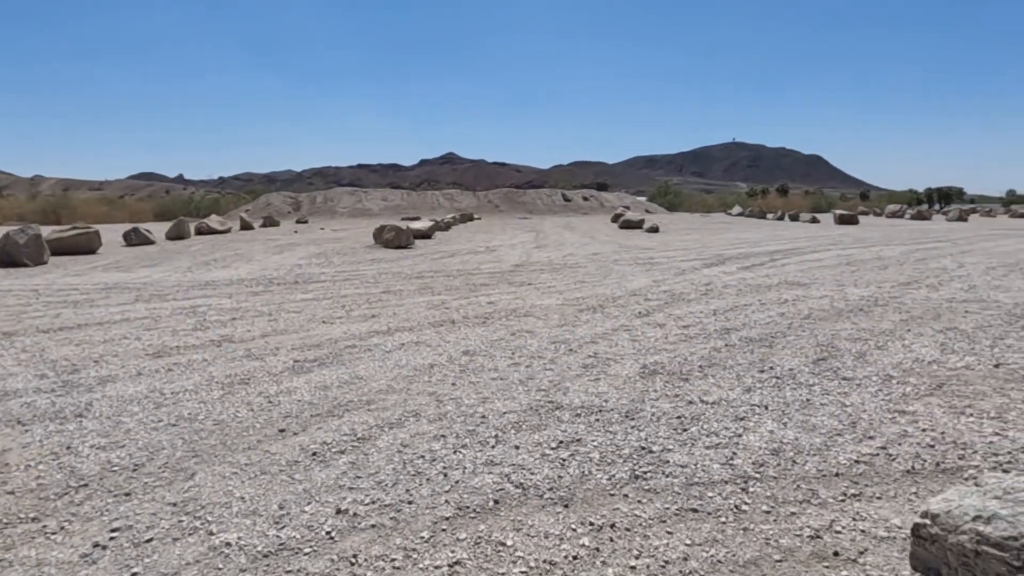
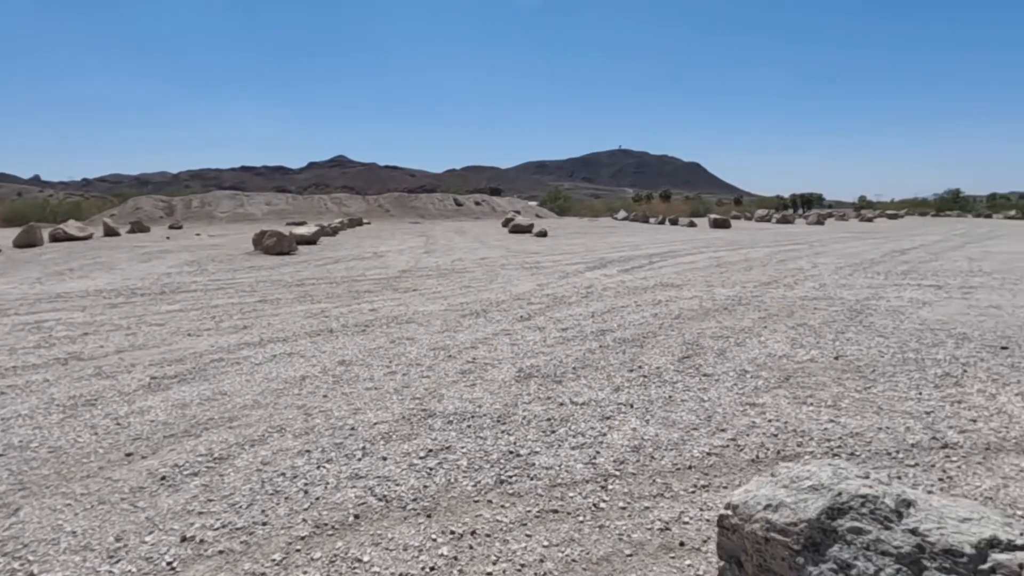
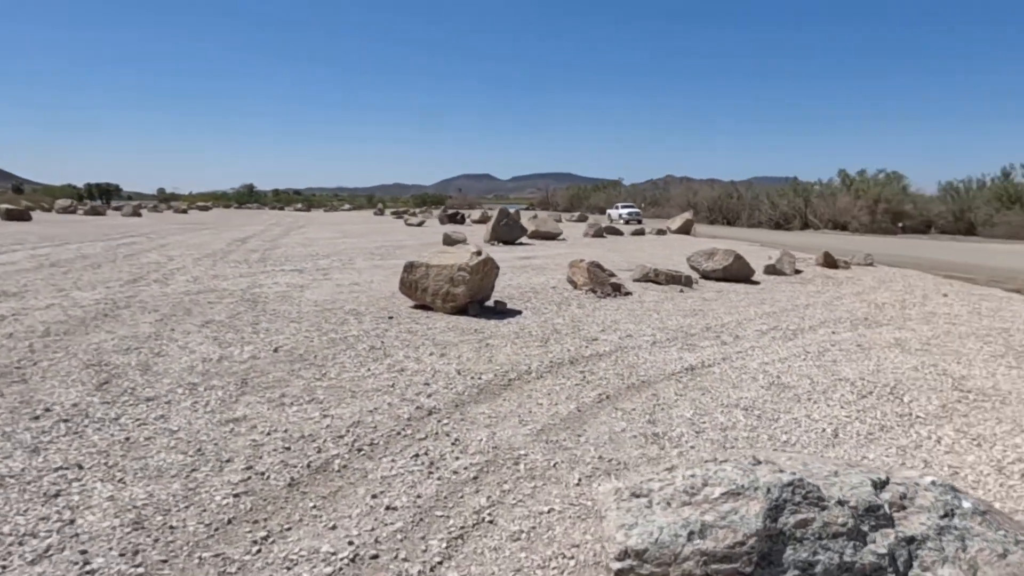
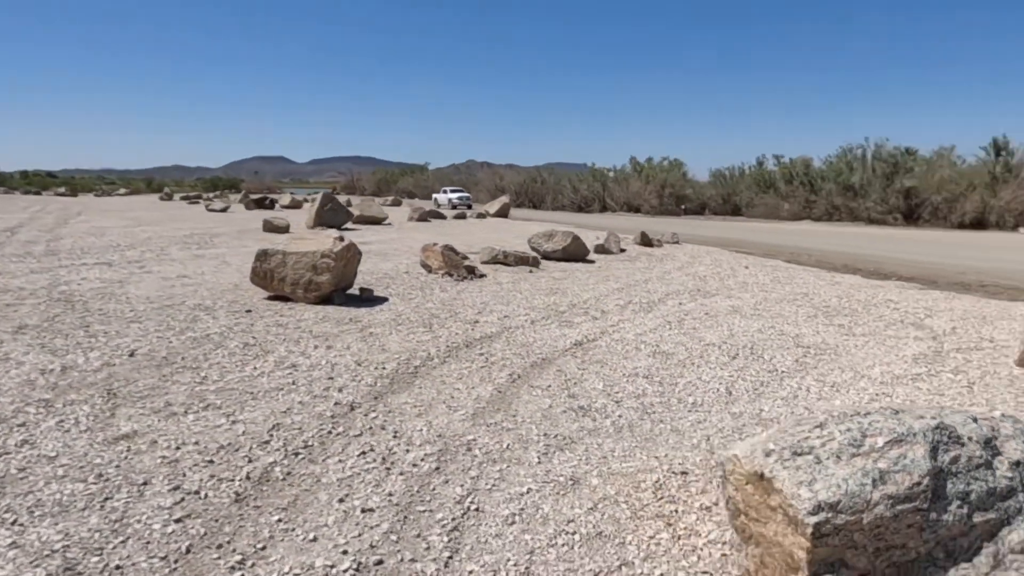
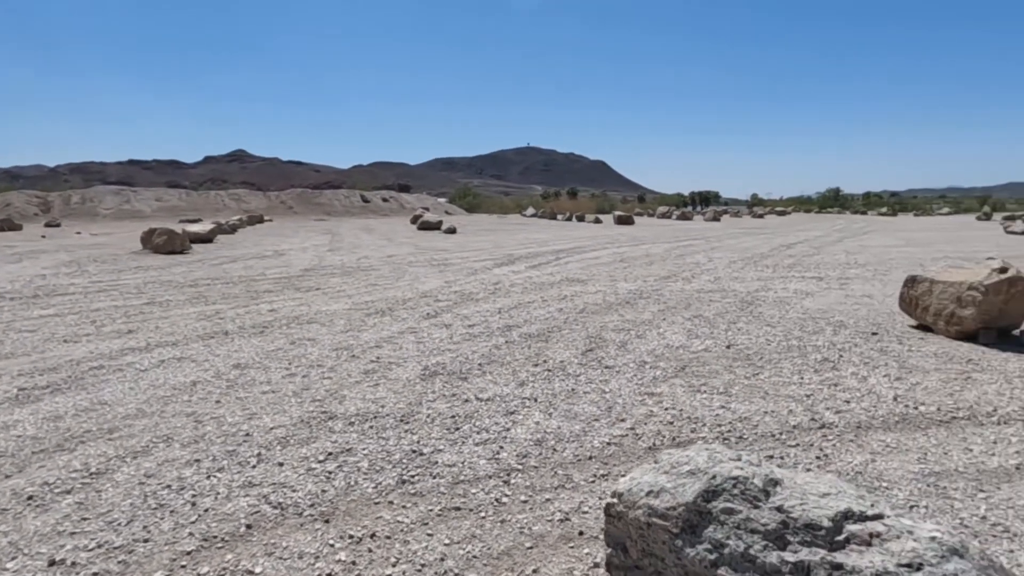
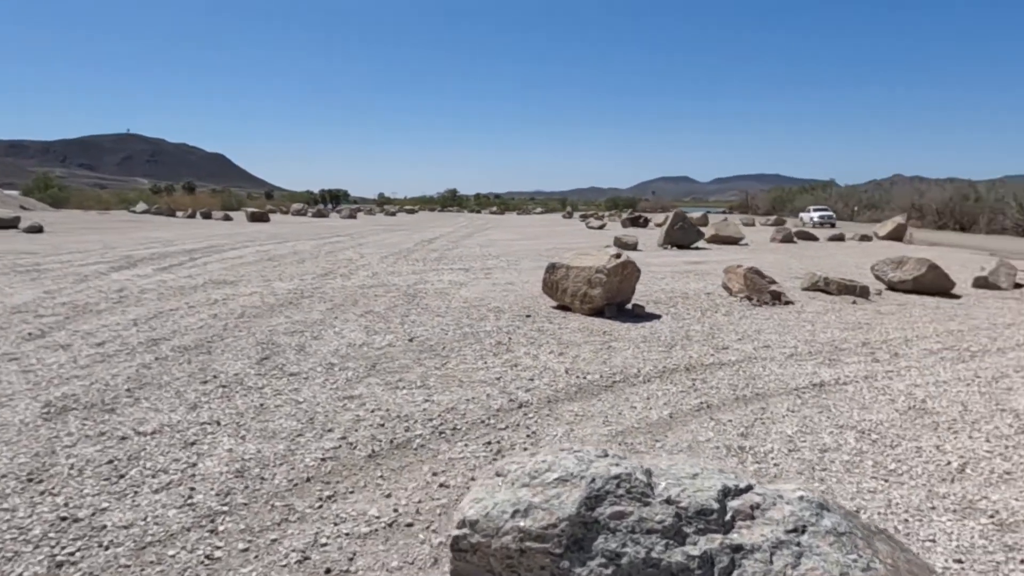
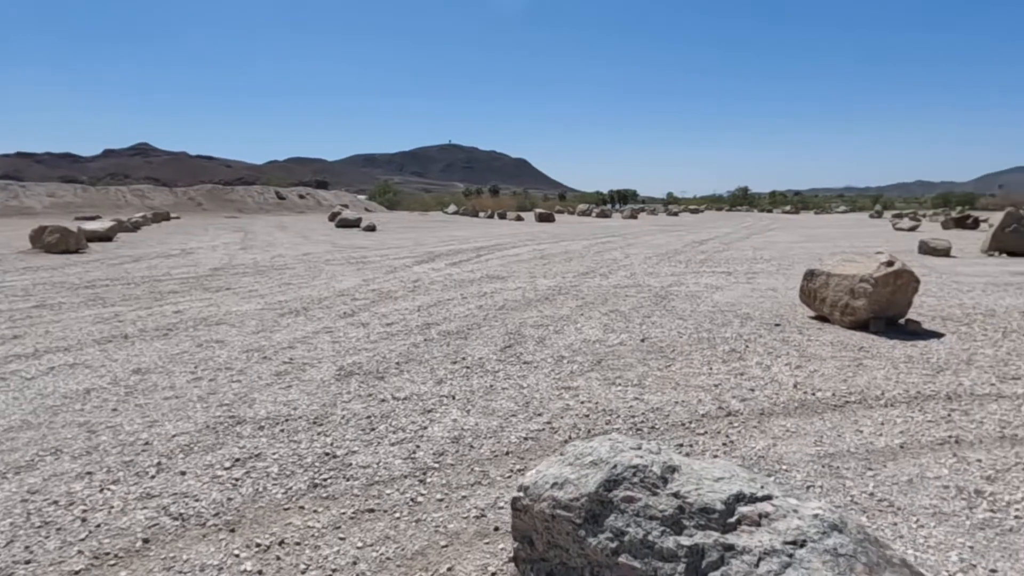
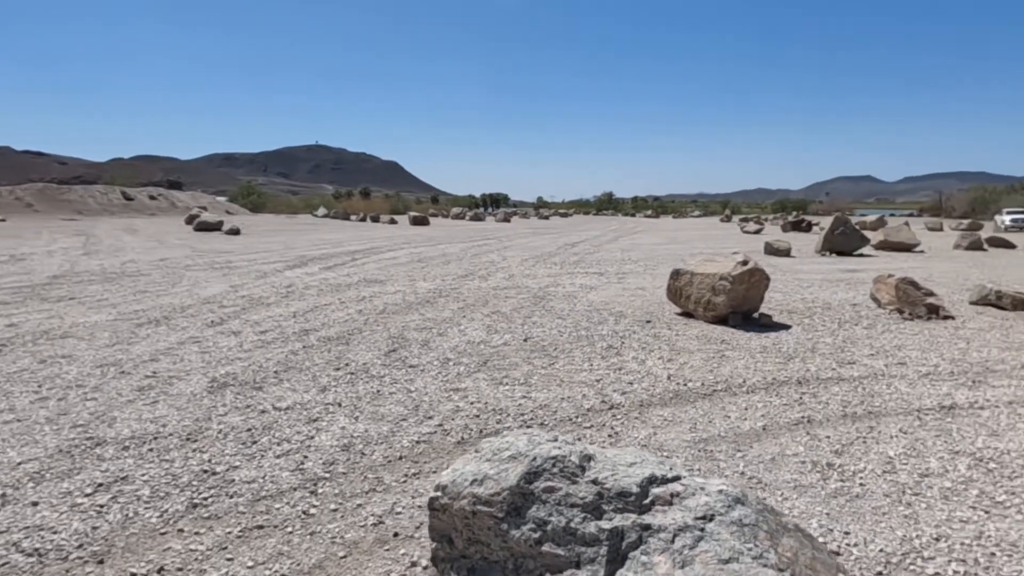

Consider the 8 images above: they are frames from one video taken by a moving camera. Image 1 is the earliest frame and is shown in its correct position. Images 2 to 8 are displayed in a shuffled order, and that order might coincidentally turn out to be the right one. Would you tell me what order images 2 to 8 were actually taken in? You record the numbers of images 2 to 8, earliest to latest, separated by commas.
2, 5, 7, 8, 6, 3, 4
